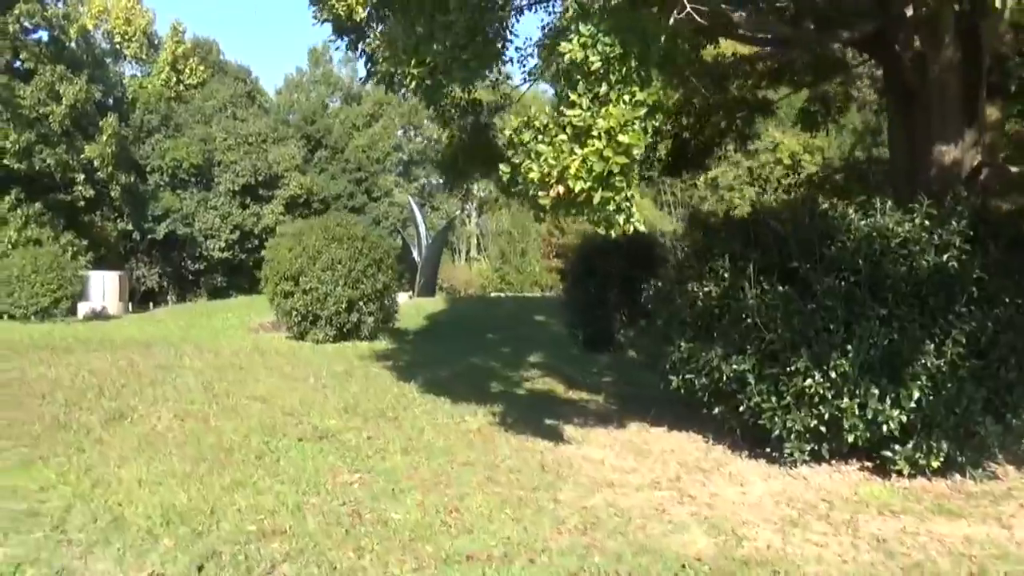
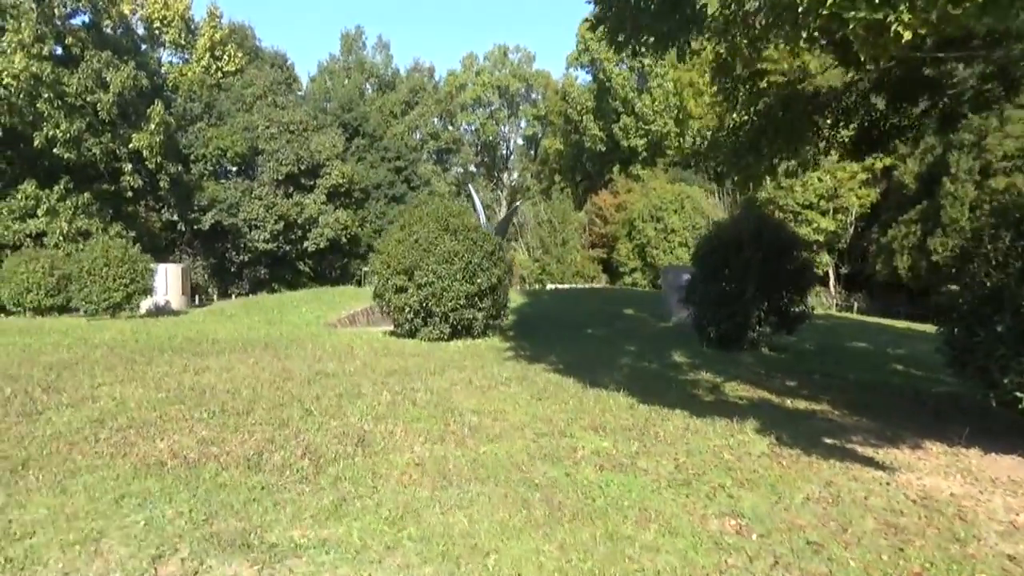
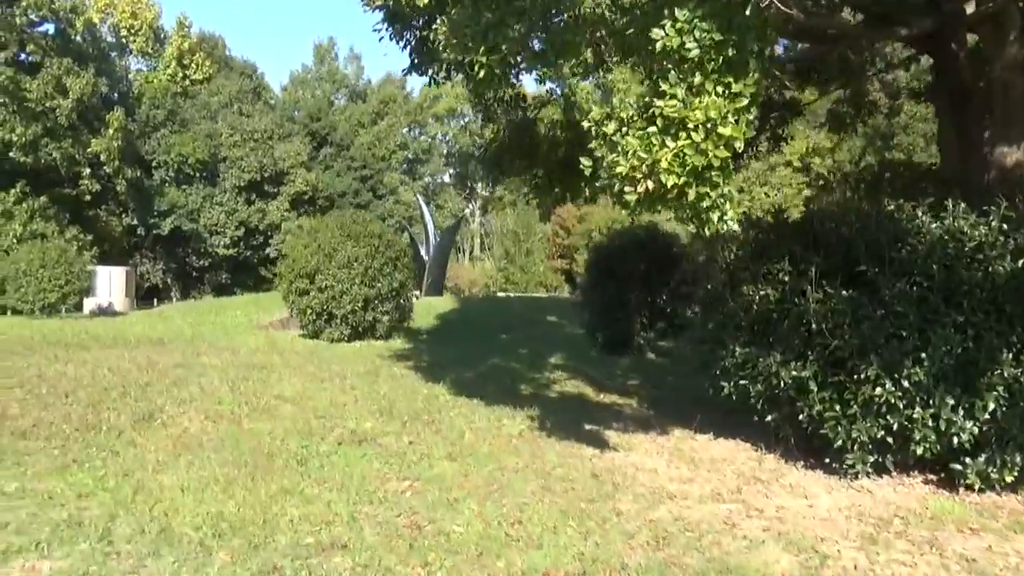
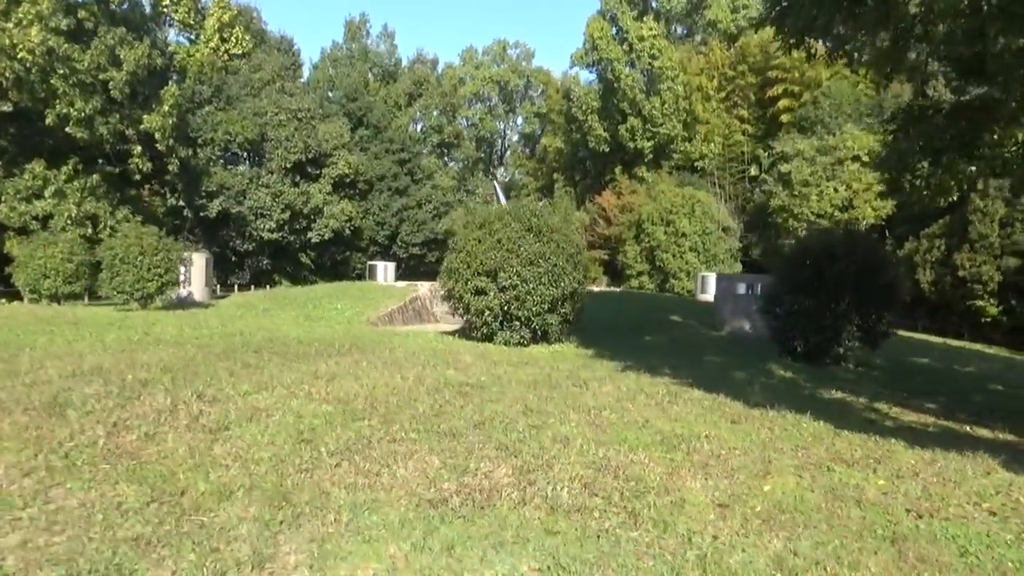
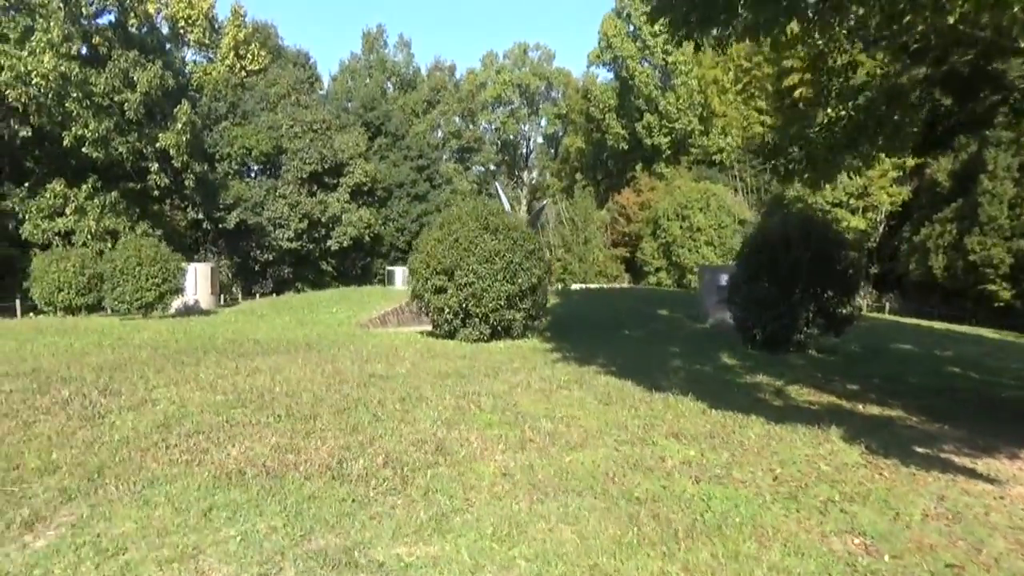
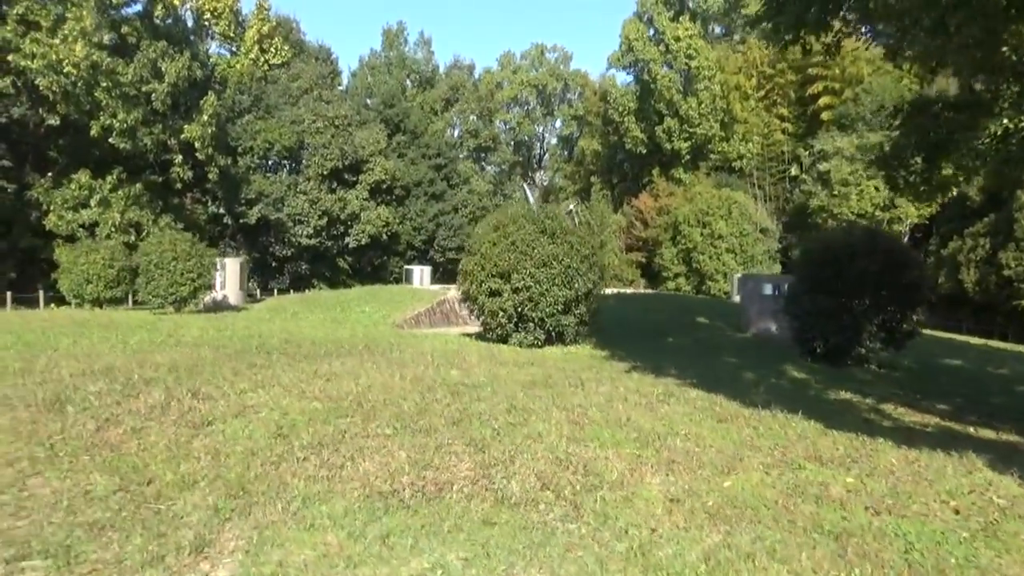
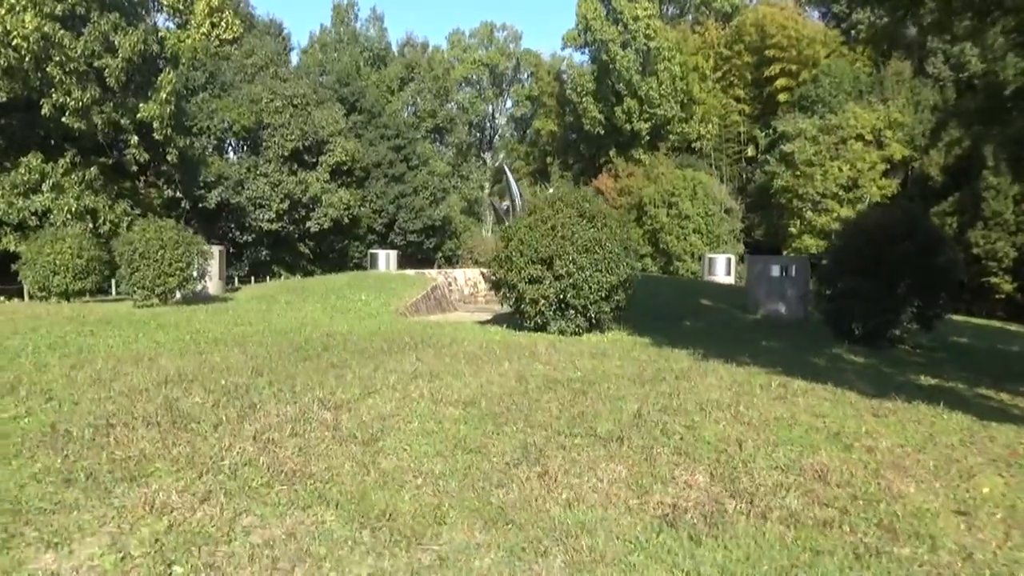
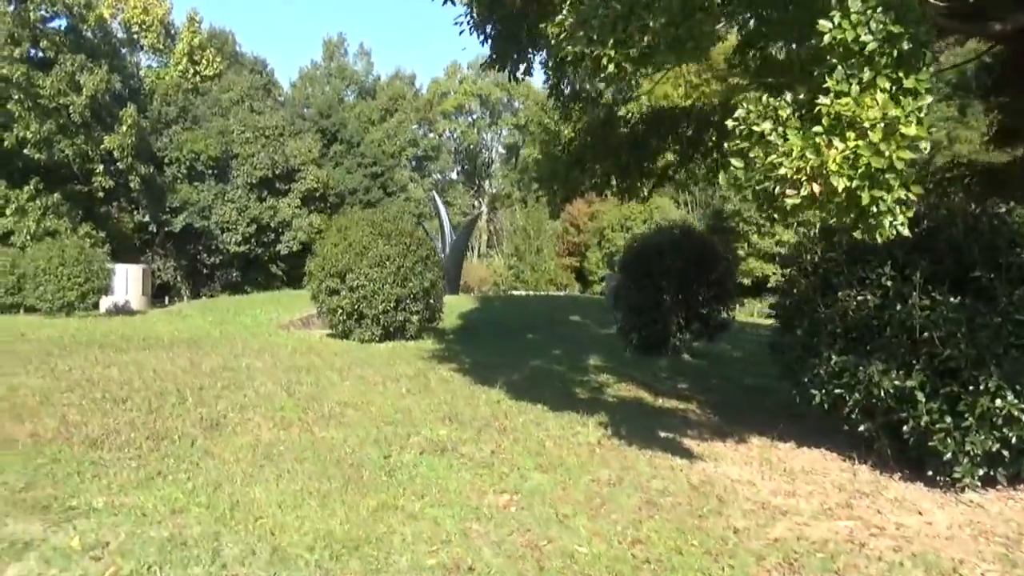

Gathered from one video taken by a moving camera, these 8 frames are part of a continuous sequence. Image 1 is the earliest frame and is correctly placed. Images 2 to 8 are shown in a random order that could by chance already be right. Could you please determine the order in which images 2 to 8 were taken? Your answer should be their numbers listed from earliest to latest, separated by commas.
3, 8, 2, 5, 6, 4, 7
